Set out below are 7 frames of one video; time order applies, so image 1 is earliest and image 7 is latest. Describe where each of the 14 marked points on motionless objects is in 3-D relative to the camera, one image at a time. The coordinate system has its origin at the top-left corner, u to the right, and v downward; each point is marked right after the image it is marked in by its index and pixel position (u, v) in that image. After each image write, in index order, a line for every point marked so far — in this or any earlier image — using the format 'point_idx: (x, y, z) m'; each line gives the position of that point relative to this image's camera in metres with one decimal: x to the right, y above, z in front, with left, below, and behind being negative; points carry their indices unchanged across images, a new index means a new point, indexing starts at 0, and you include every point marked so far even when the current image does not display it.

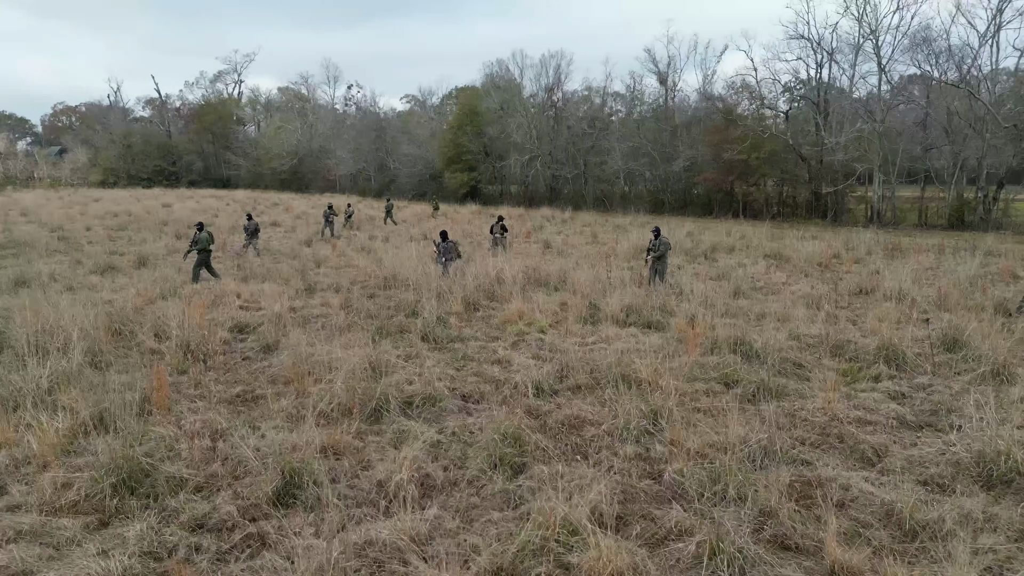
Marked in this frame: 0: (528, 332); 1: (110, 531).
0: (+0.3, -0.4, +7.4) m
1: (-1.8, -1.1, +3.2) m
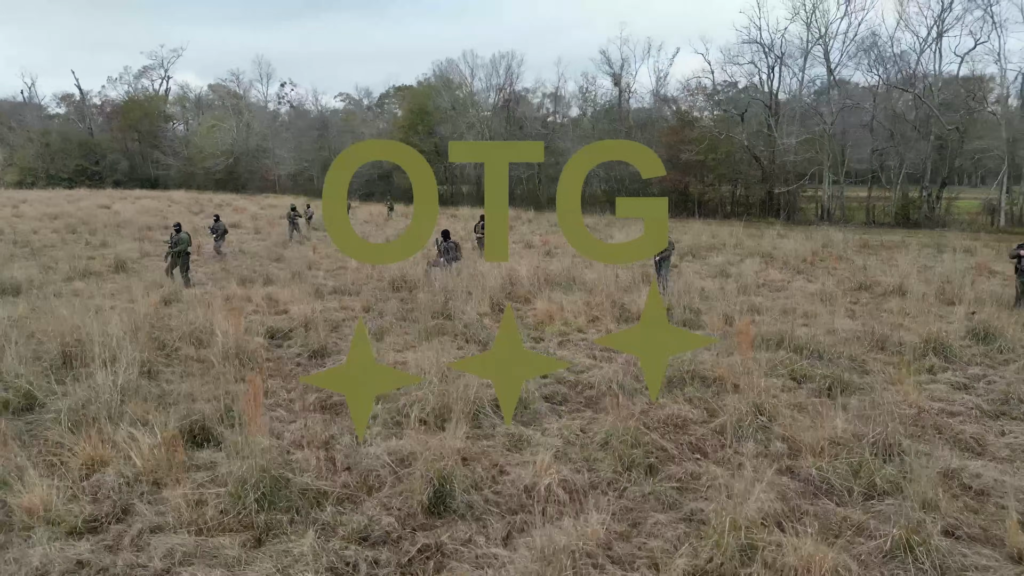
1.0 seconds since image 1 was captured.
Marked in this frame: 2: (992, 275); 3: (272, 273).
0: (+0.7, -0.4, +7.4) m
1: (-1.0, -1.1, +3.0) m
2: (+7.5, +0.2, +11.5) m
3: (-4.0, +0.2, +11.7) m
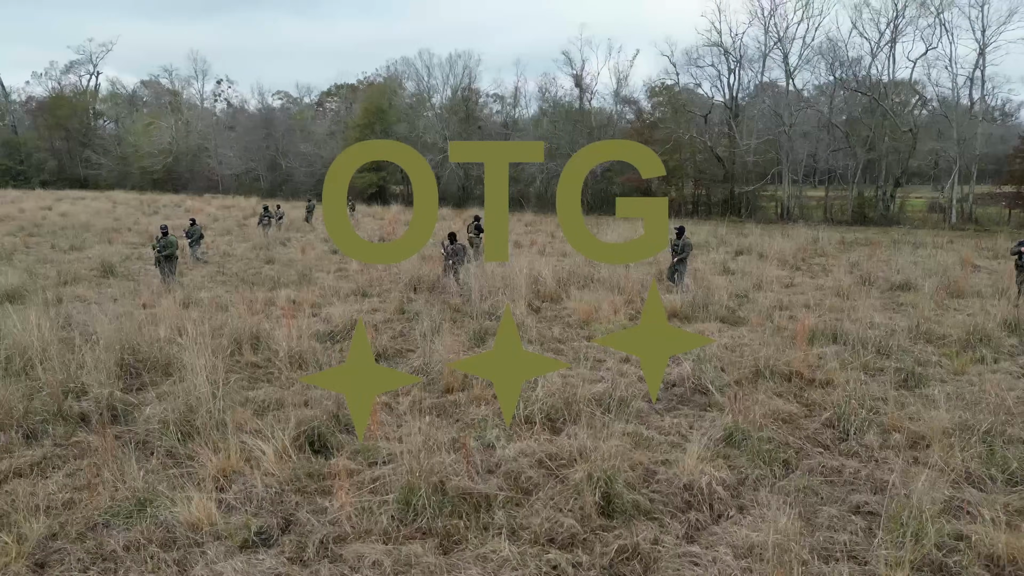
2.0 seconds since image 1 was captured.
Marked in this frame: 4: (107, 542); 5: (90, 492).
0: (+1.2, -0.4, +7.4) m
1: (-0.2, -1.1, +3.0) m
2: (+7.7, +0.3, +12.0) m
3: (-3.9, +0.2, +11.4) m
4: (-1.7, -1.1, +3.1) m
5: (-2.0, -1.0, +3.5) m
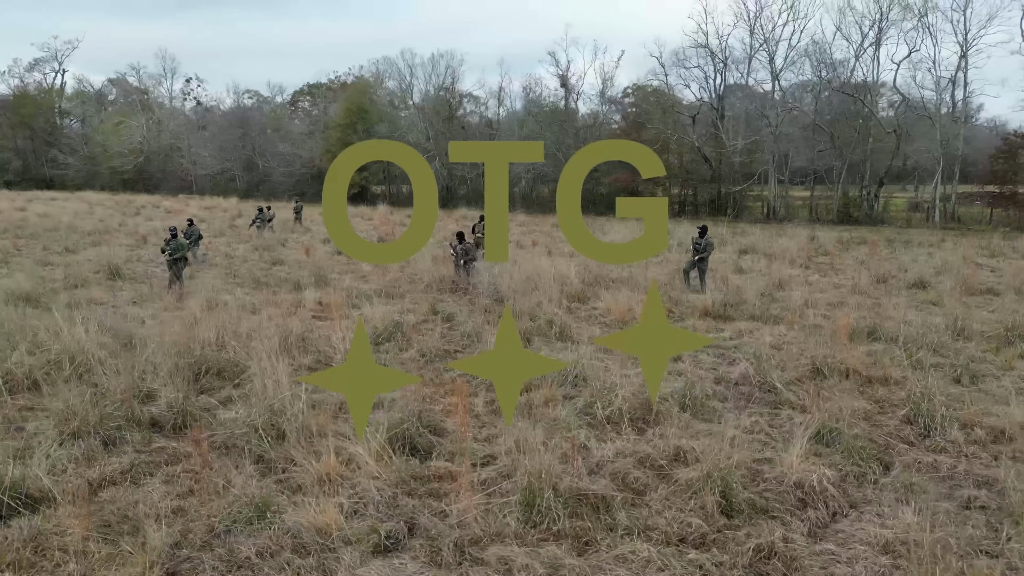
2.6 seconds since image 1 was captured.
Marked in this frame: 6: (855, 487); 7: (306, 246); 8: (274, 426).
0: (+1.6, -0.4, +7.4) m
1: (+0.4, -1.1, +3.0) m
2: (+7.9, +0.4, +12.3) m
3: (-3.6, +0.2, +11.3) m
4: (-1.1, -1.1, +3.0) m
5: (-1.5, -1.0, +3.5) m
6: (+1.7, -1.0, +3.6) m
7: (-4.6, +0.9, +16.1) m
8: (-1.4, -0.8, +4.2) m
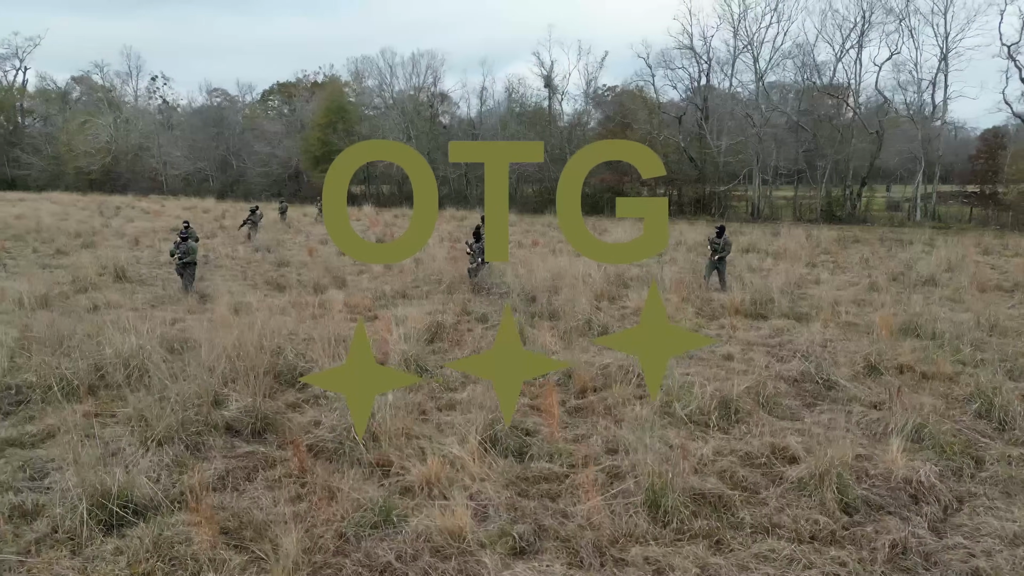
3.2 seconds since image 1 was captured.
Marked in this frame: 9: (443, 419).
0: (+2.0, -0.4, +7.5) m
1: (+0.9, -1.1, +3.0) m
2: (+8.1, +0.4, +12.5) m
3: (-3.4, +0.1, +11.1) m
4: (-0.6, -1.1, +2.9) m
5: (-0.9, -1.0, +3.4) m
6: (+2.2, -1.0, +3.7) m
7: (-4.5, +0.9, +16.0) m
8: (-0.8, -0.8, +4.2) m
9: (-0.4, -0.8, +4.5) m
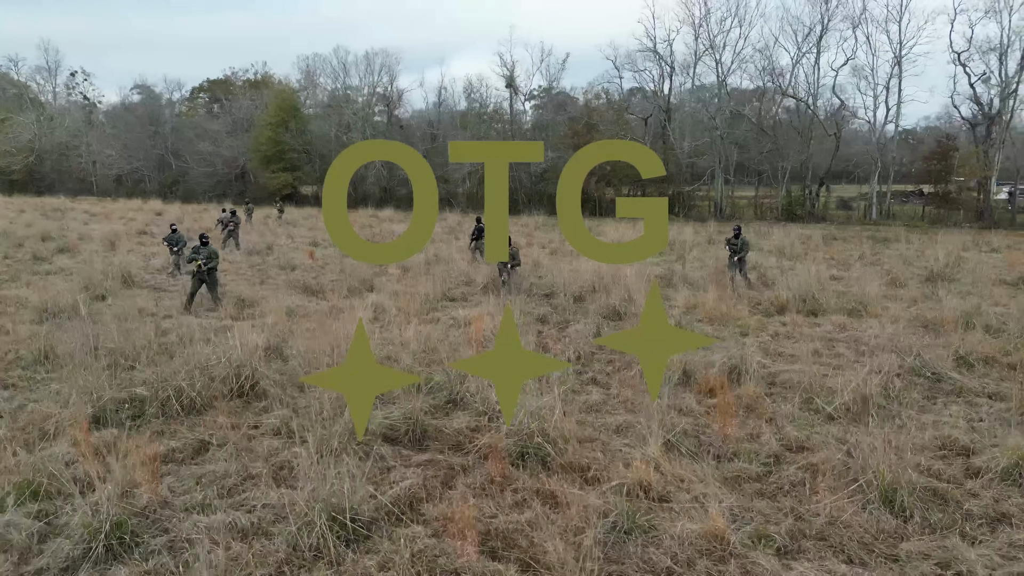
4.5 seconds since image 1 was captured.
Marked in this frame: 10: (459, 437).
0: (+2.7, -0.4, +7.6) m
1: (+2.0, -1.1, +3.1) m
2: (+8.4, +0.5, +13.2) m
3: (-2.9, +0.1, +10.8) m
4: (+0.5, -1.1, +2.9) m
5: (+0.1, -1.0, +3.3) m
6: (+3.3, -0.9, +3.9) m
7: (-4.5, +0.8, +15.5) m
8: (+0.1, -0.8, +4.1) m
9: (+0.5, -0.8, +4.5) m
10: (-0.3, -0.9, +4.3) m
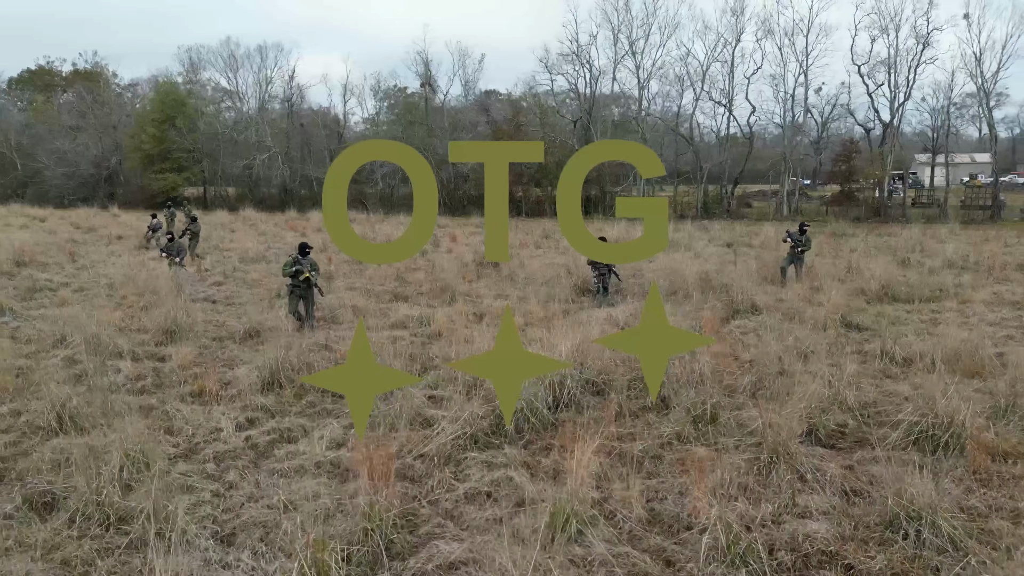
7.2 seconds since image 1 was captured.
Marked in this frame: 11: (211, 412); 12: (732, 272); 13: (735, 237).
0: (+4.4, -0.3, +8.2) m
1: (+4.6, -1.0, +3.6) m
2: (+9.0, +0.7, +14.7) m
3: (-1.7, 0.0, +10.3) m
4: (+3.2, -1.0, +3.2) m
5: (+2.7, -1.0, +3.5) m
6: (+5.7, -0.8, +4.6) m
7: (-4.1, +0.7, +14.7) m
8: (+2.6, -0.8, +4.3) m
9: (+2.9, -0.8, +4.7) m
10: (+2.1, -0.9, +4.4) m
11: (-2.0, -0.8, +4.9) m
12: (+3.5, +0.2, +11.1) m
13: (+5.6, +1.3, +18.0) m
